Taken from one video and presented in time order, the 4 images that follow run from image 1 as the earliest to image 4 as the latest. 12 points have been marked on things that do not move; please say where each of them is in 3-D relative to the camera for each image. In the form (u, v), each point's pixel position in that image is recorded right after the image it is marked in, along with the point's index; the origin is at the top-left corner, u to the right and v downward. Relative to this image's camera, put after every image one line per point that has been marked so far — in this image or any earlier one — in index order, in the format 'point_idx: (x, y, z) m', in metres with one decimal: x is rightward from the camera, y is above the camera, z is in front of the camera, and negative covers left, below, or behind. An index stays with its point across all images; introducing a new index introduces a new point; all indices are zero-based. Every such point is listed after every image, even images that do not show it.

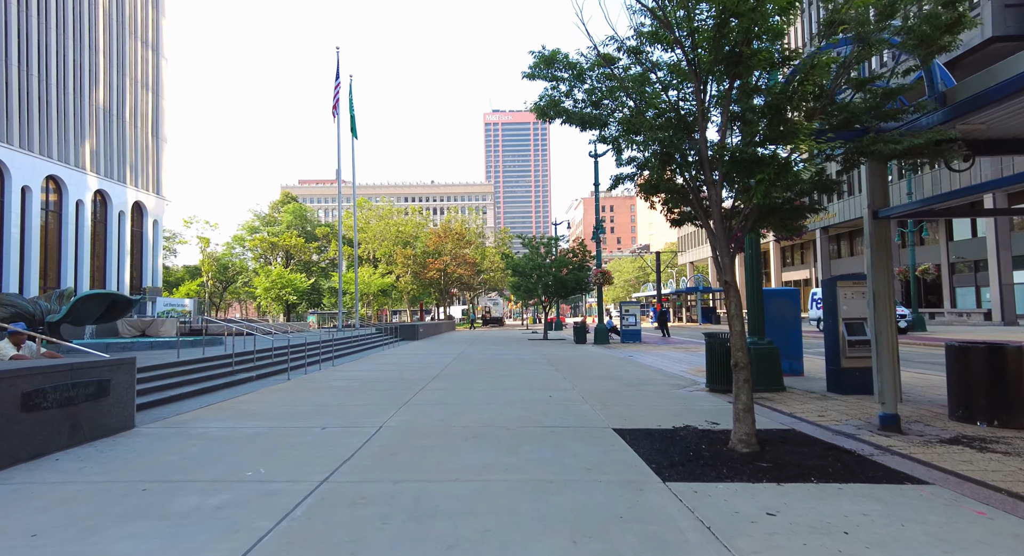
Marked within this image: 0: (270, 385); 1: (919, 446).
0: (-5.4, -2.4, +11.9) m
1: (+4.5, -1.9, +5.9) m
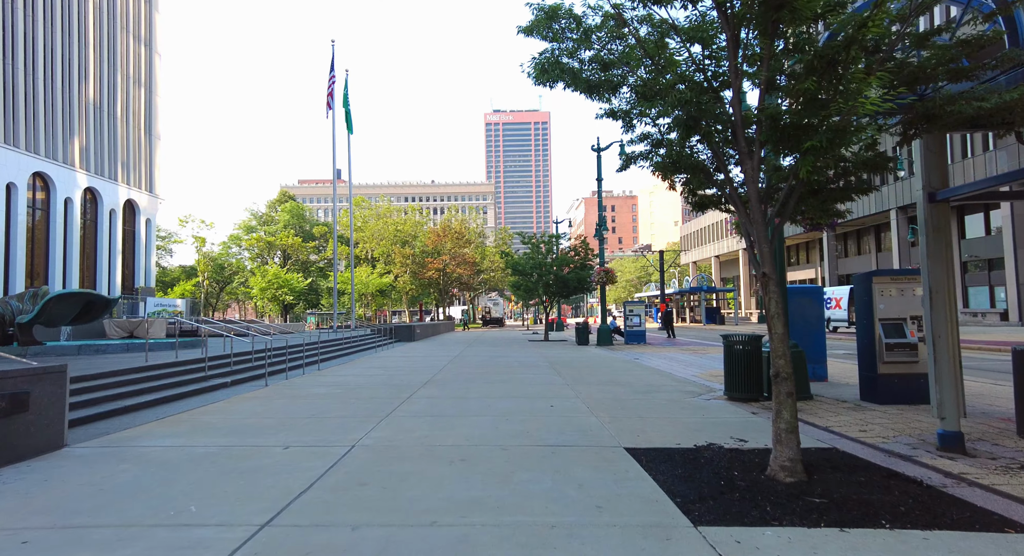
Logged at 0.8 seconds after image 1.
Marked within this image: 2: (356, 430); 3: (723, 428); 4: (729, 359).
0: (-5.5, -2.3, +10.9) m
1: (+4.5, -1.8, +4.9) m
2: (-2.1, -2.0, +7.1) m
3: (+2.9, -2.0, +7.3) m
4: (+3.9, -1.5, +9.7) m
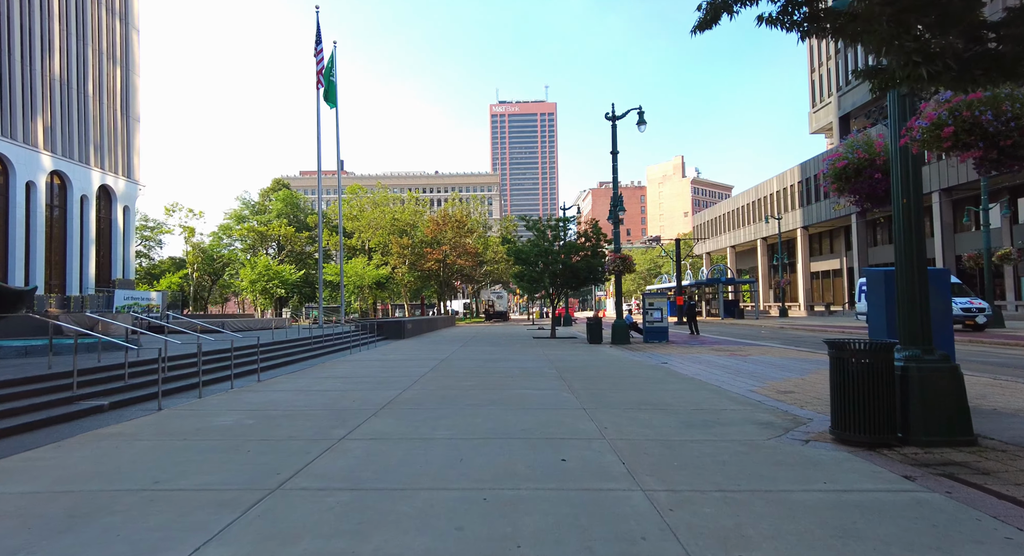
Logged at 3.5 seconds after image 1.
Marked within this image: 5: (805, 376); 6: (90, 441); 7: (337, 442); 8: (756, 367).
0: (-5.6, -2.0, +7.5) m
1: (+4.3, -1.6, +1.4) m
2: (-2.2, -1.8, +3.6) m
3: (+2.7, -1.8, +3.8) m
4: (+3.8, -1.2, +6.2) m
5: (+6.5, -2.2, +11.9) m
6: (-5.0, -1.9, +6.2) m
7: (-2.1, -1.9, +6.3) m
8: (+6.3, -2.3, +13.7) m
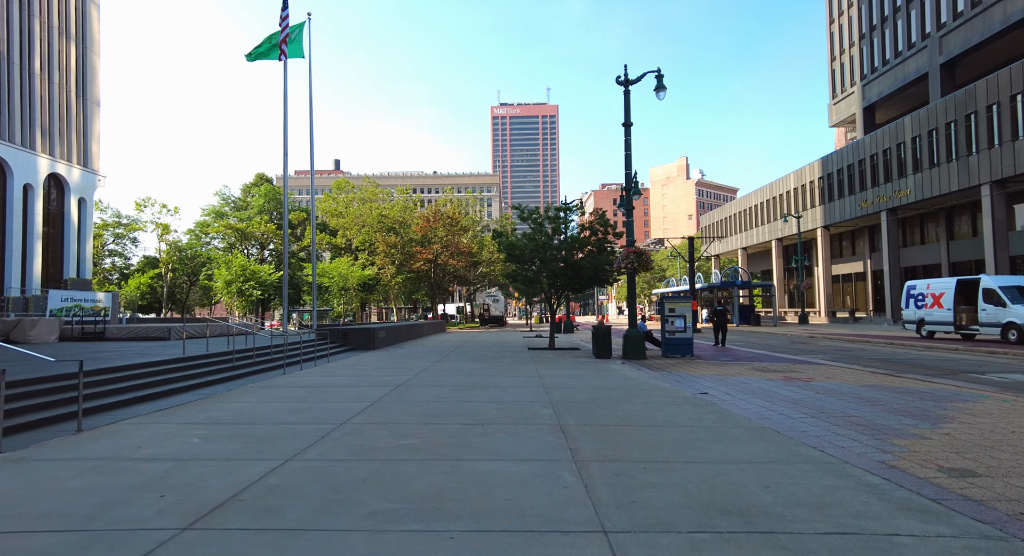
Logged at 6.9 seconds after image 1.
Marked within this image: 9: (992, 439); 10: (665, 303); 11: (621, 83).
0: (-6.0, -1.9, +3.2) m
1: (+3.8, -1.4, -2.9) m
2: (-2.7, -1.6, -0.7) m
3: (+2.3, -1.6, -0.6) m
4: (+3.4, -1.0, +1.9) m
5: (+6.1, -2.1, +7.6) m
6: (-5.4, -1.8, +1.9) m
7: (-2.5, -1.7, +2.0) m
8: (+5.9, -2.2, +9.4) m
9: (+6.0, -2.0, +6.7) m
10: (+5.7, -0.9, +20.0) m
11: (+3.9, +7.0, +19.0) m
